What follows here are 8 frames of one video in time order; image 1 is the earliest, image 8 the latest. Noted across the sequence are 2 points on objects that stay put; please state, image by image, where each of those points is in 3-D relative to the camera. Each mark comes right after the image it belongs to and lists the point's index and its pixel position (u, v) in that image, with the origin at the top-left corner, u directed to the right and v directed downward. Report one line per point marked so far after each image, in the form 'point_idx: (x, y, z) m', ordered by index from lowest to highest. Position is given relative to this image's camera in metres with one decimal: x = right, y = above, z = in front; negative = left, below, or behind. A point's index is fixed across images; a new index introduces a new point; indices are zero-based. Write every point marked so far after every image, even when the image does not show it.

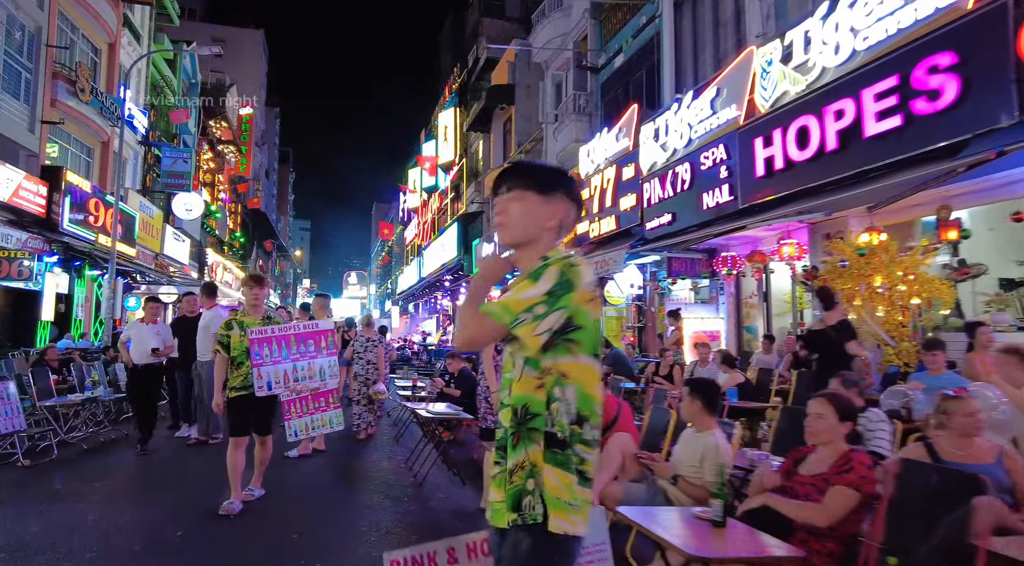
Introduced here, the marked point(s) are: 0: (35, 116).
0: (-12.8, +4.5, +16.9) m
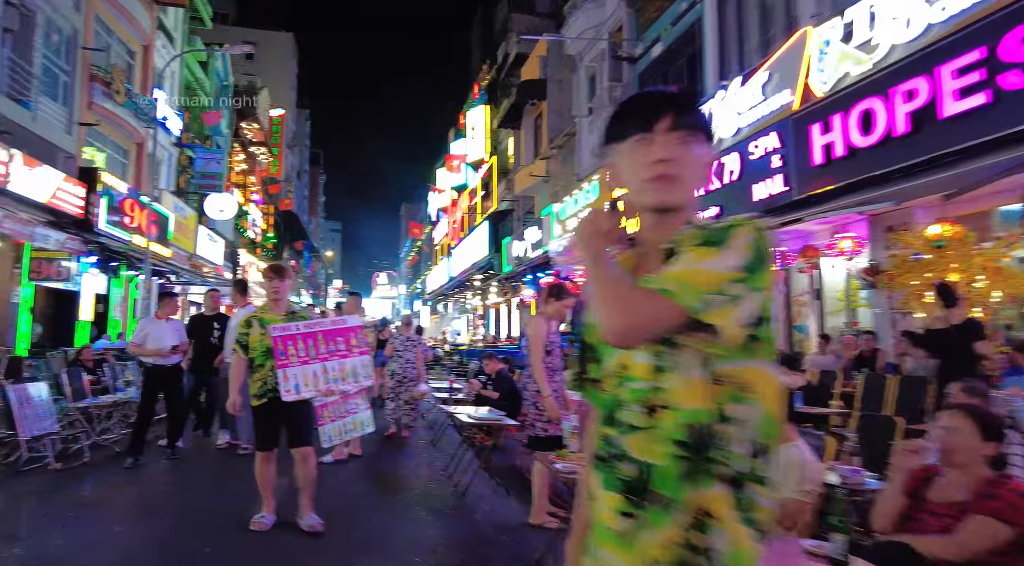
0: (-11.9, +4.5, +17.1) m
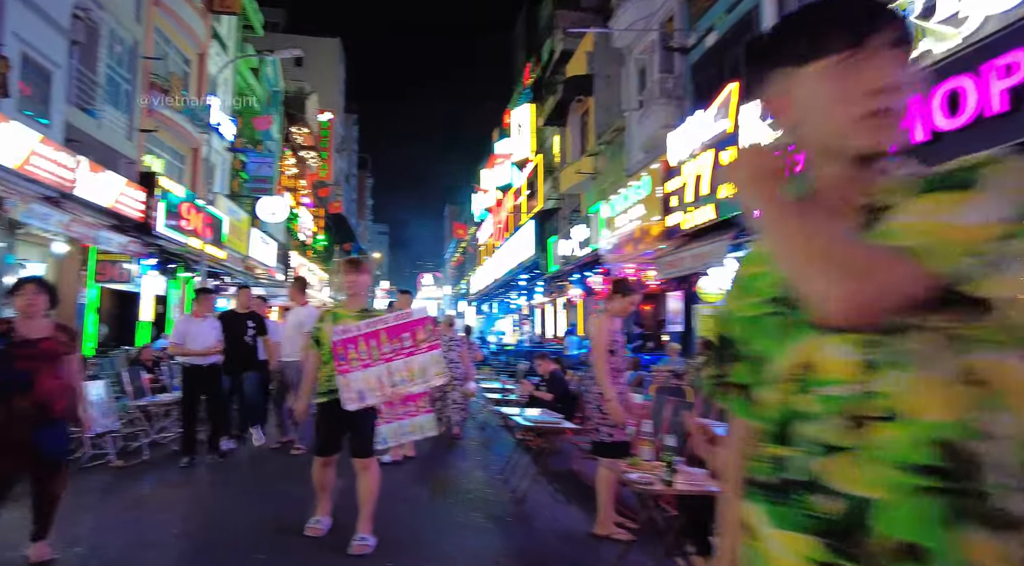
0: (-10.6, +4.4, +17.6) m
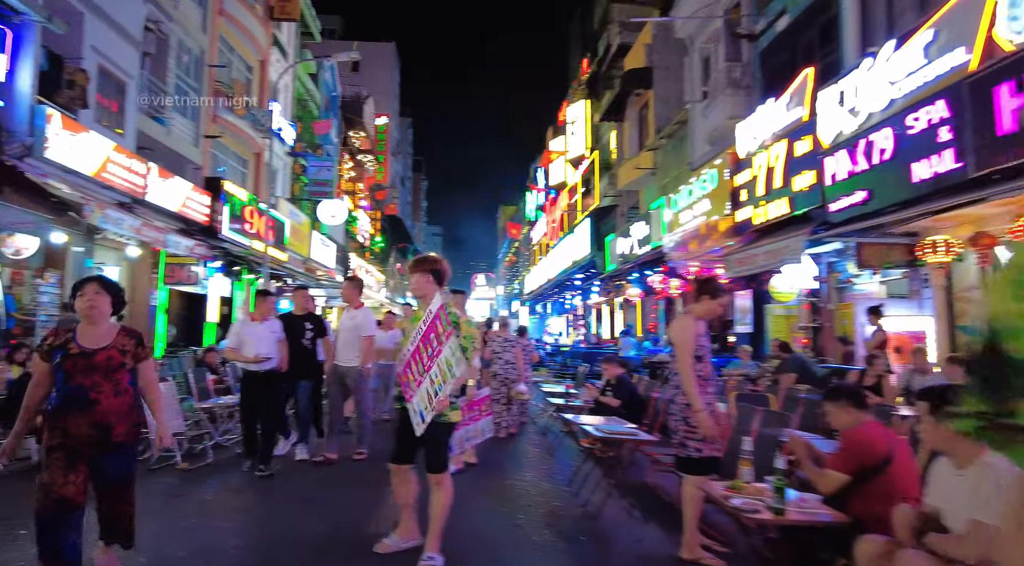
0: (-9.0, +4.4, +18.1) m
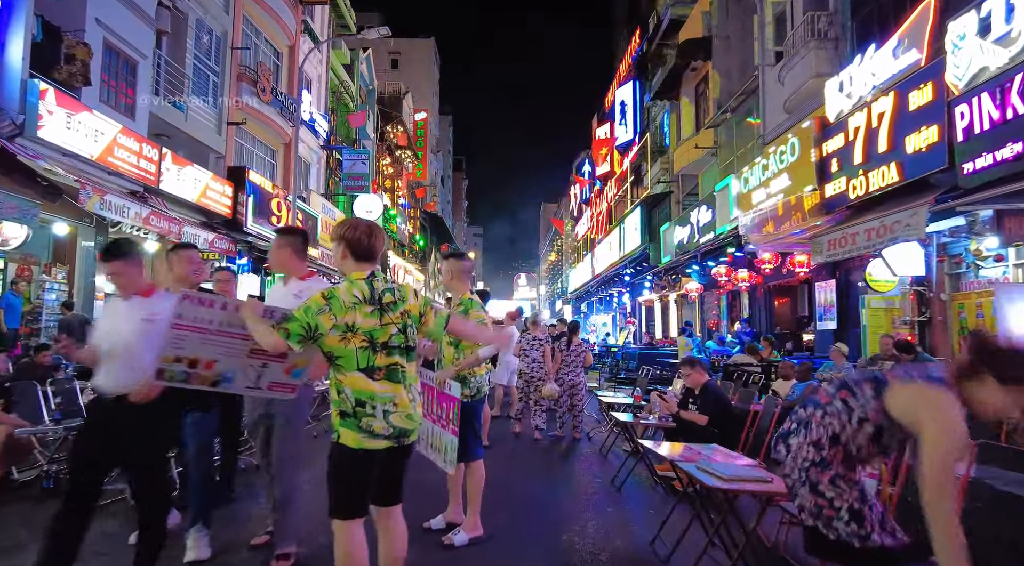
0: (-7.8, +4.5, +17.0) m
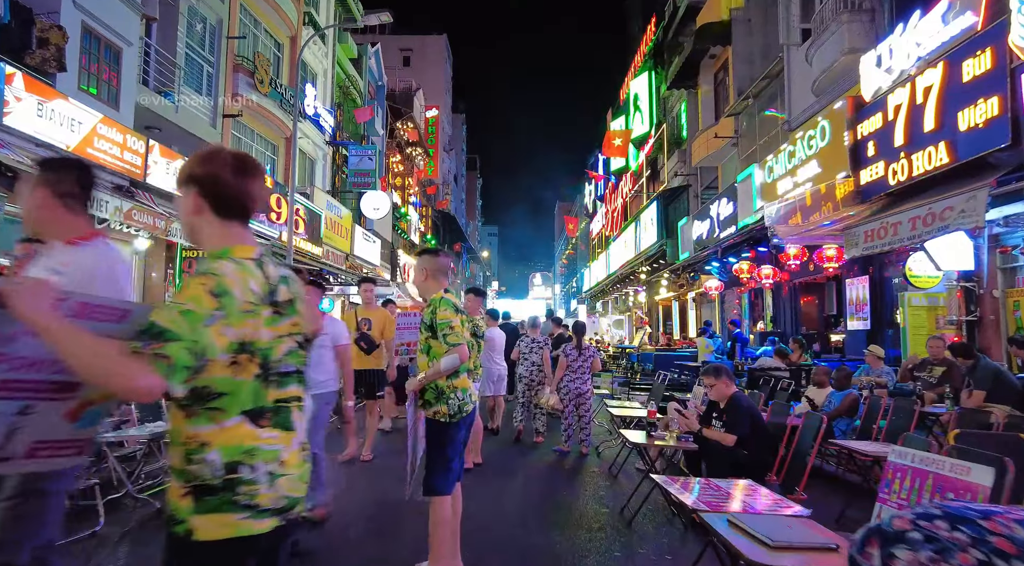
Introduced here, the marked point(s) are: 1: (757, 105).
0: (-7.6, +4.5, +16.3) m
1: (+6.4, +4.7, +16.6) m
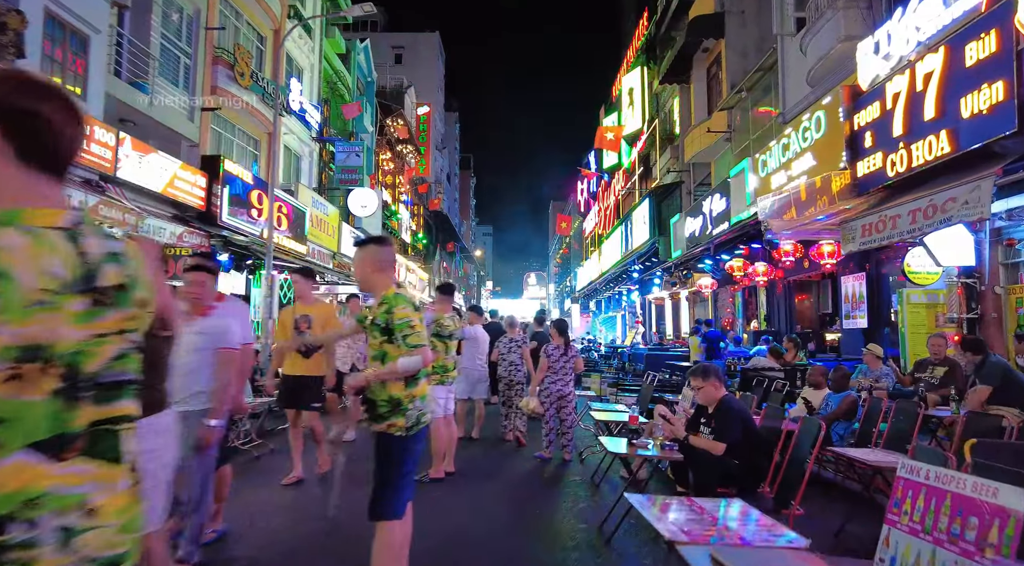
0: (-8.0, +4.5, +15.8) m
1: (+6.1, +4.8, +16.2) m
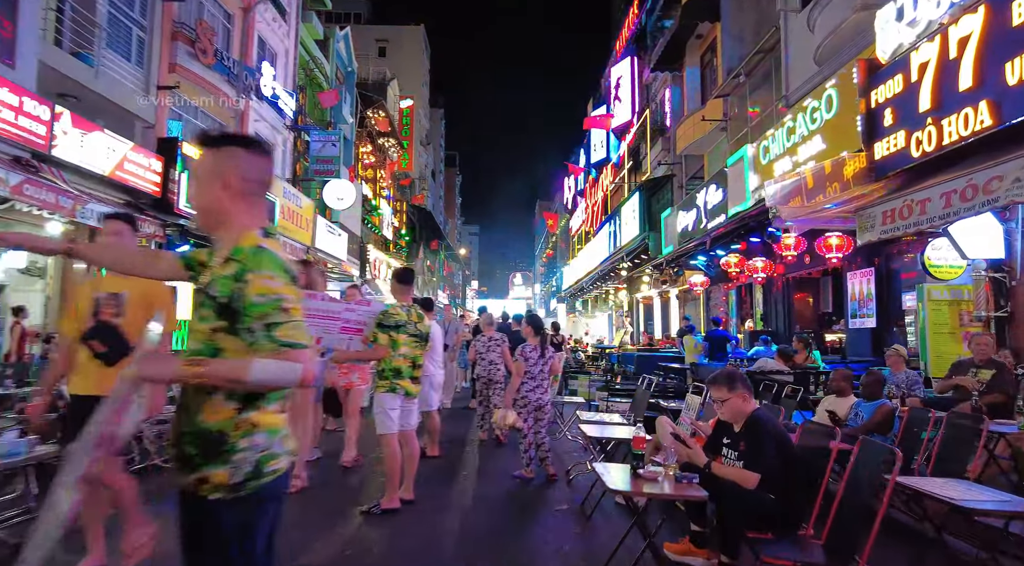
0: (-8.4, +4.7, +14.6) m
1: (+5.7, +4.8, +15.2) m
